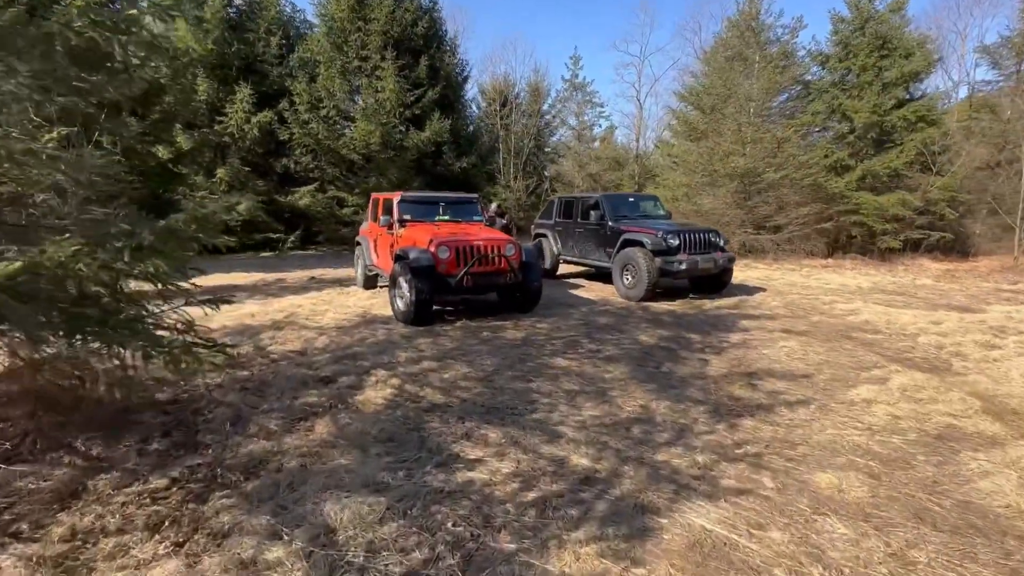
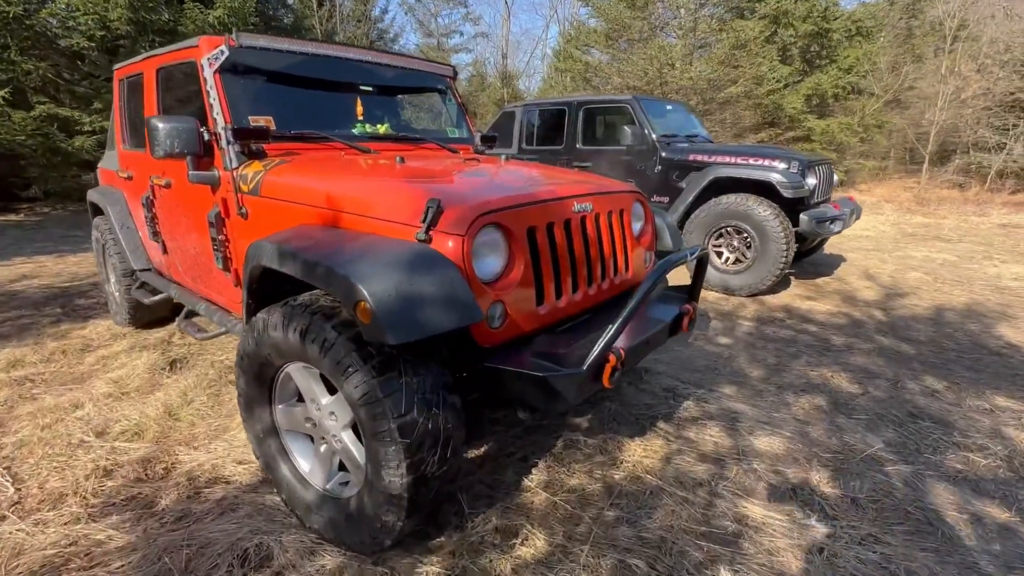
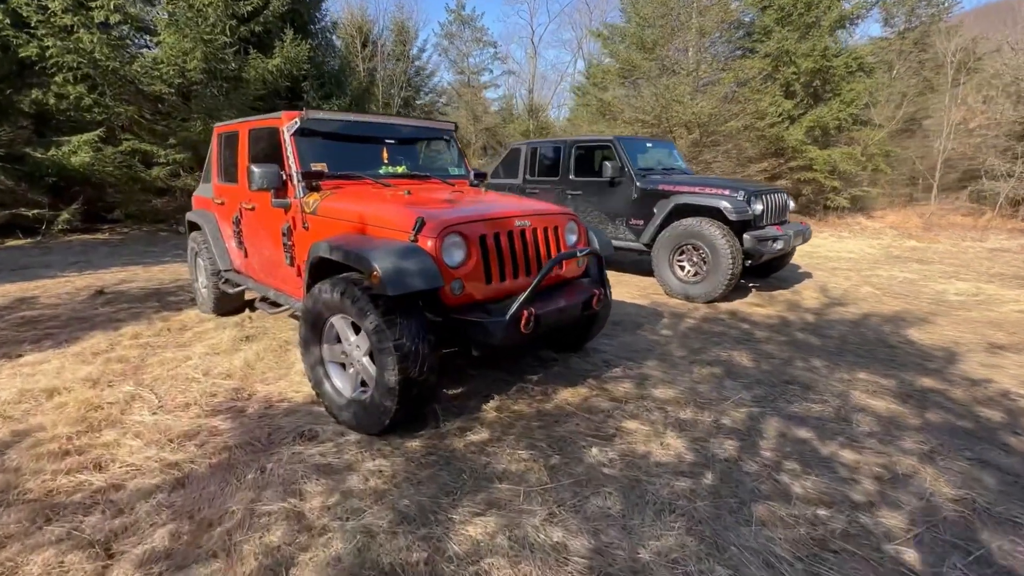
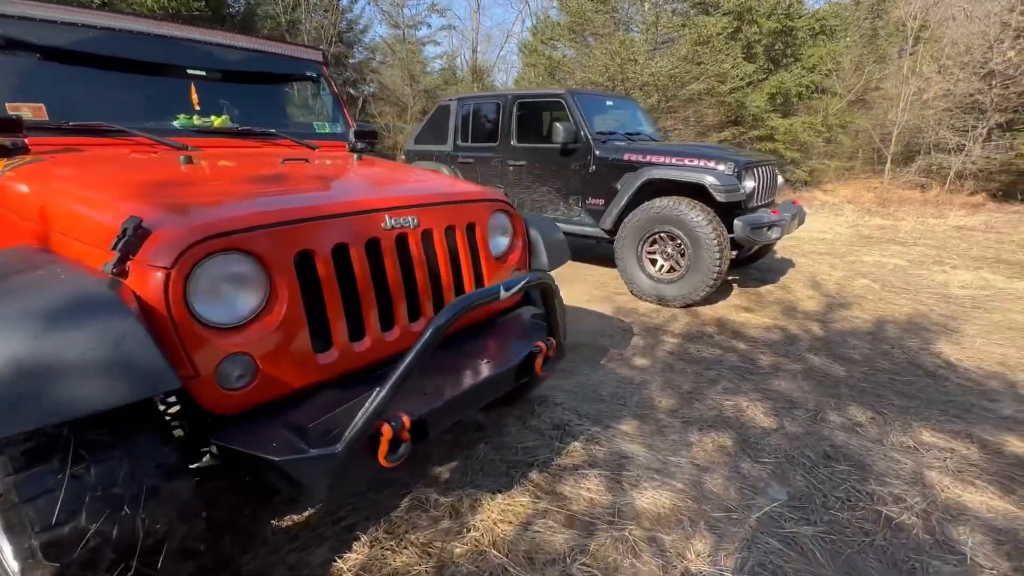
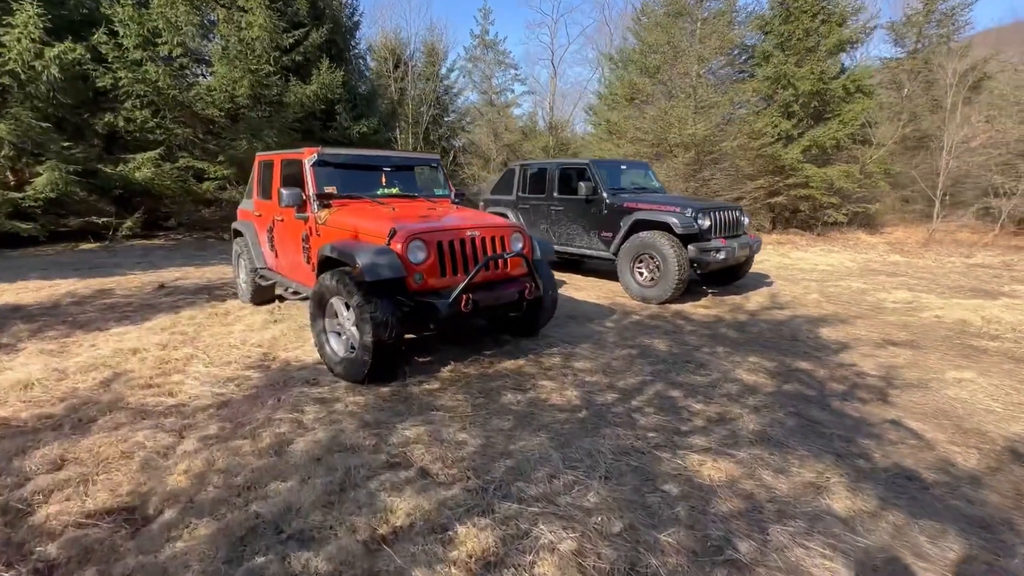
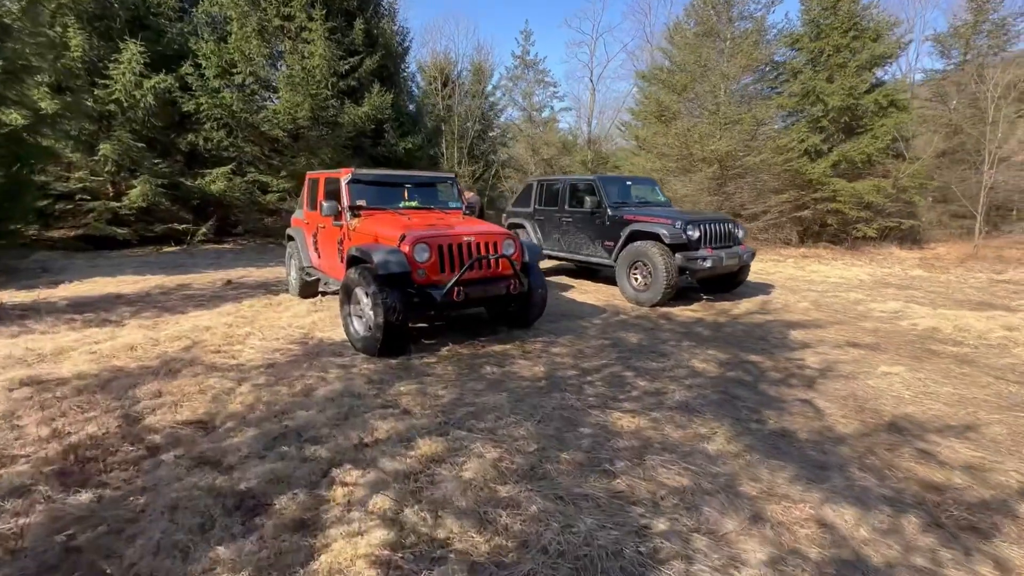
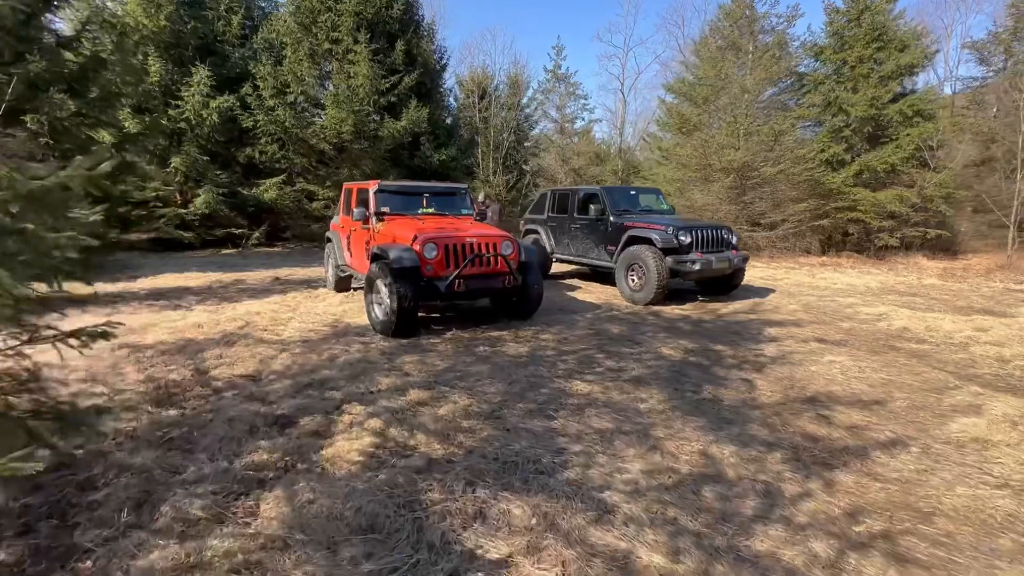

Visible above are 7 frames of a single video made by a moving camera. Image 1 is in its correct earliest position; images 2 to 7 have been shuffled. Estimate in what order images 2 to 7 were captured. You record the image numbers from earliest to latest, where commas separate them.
7, 6, 5, 3, 2, 4
